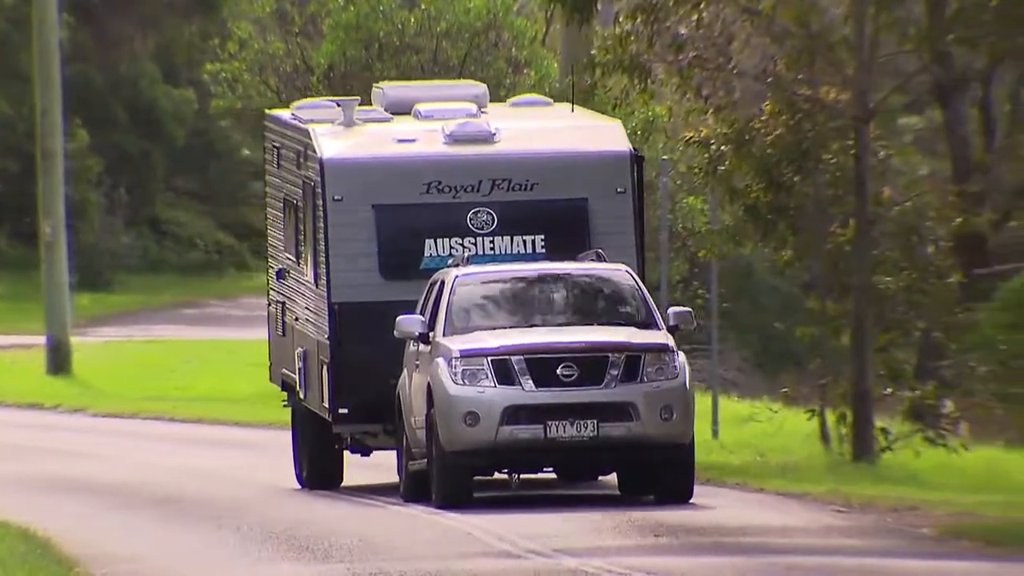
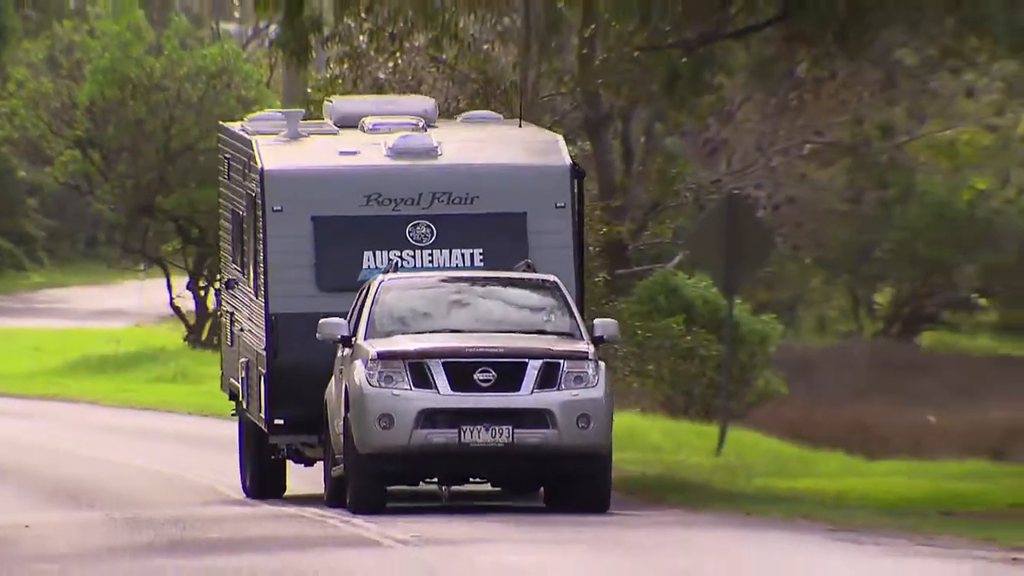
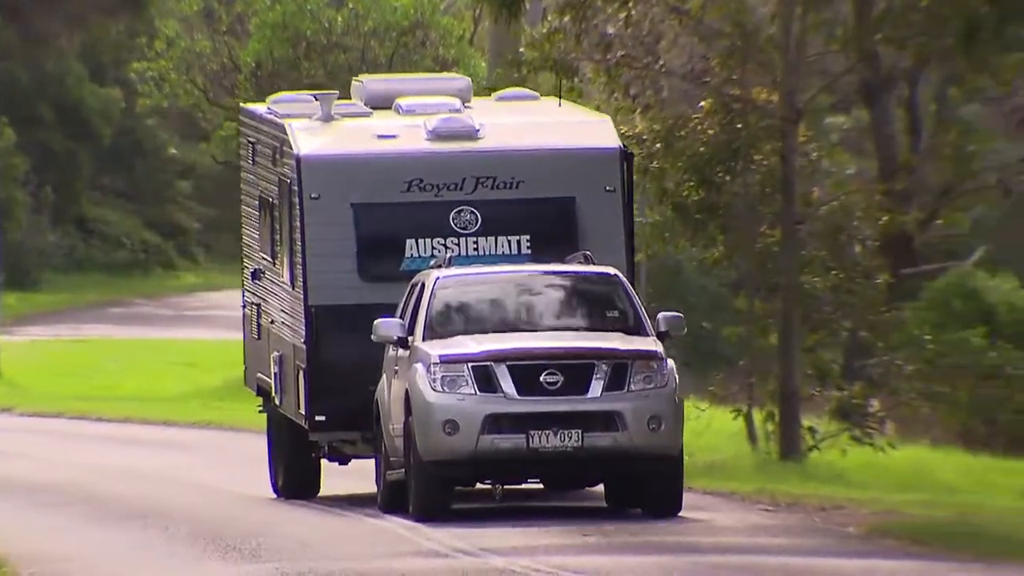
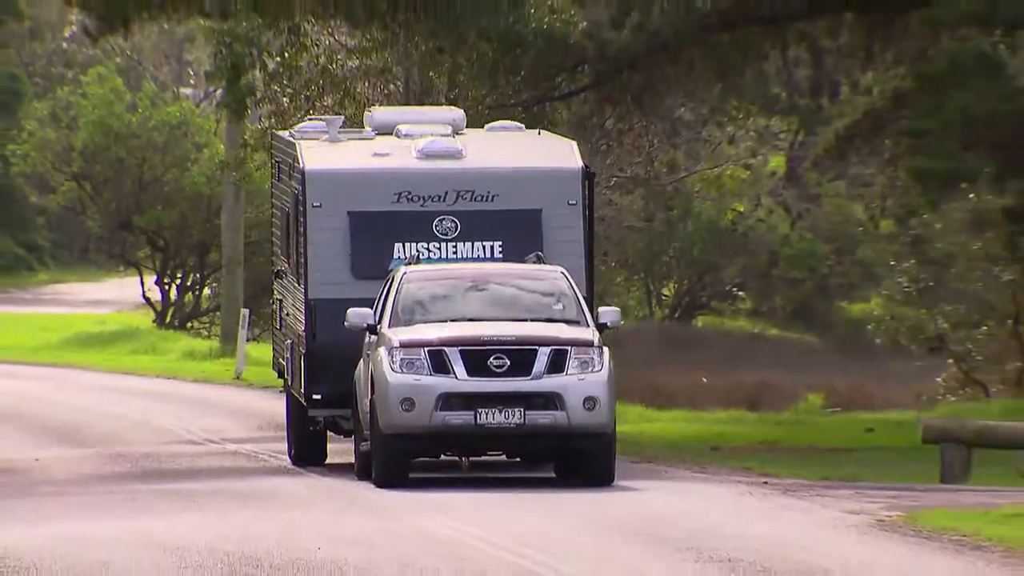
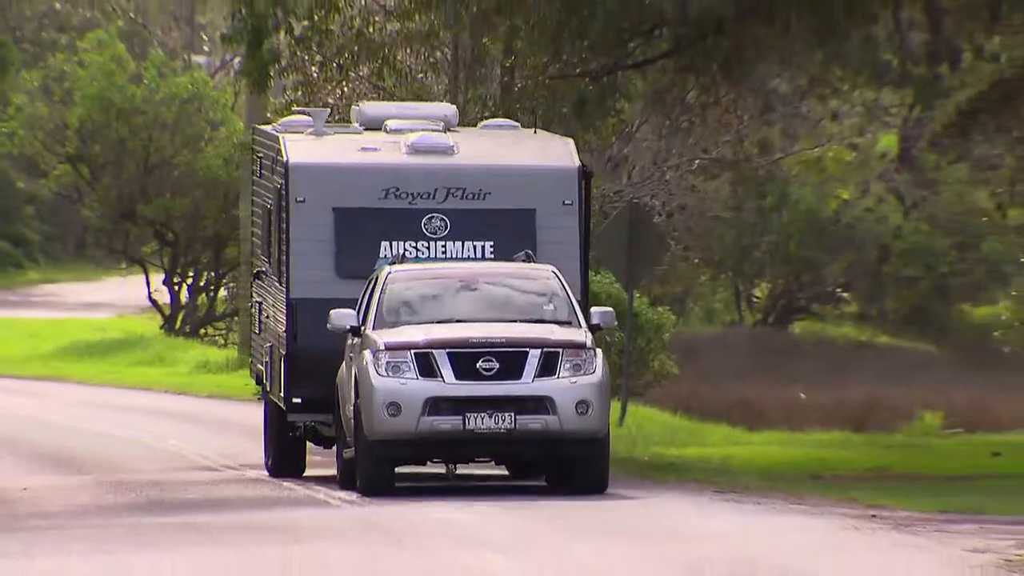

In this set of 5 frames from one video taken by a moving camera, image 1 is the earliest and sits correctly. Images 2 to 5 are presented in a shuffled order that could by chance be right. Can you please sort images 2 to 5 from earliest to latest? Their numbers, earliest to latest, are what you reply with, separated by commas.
3, 2, 5, 4
